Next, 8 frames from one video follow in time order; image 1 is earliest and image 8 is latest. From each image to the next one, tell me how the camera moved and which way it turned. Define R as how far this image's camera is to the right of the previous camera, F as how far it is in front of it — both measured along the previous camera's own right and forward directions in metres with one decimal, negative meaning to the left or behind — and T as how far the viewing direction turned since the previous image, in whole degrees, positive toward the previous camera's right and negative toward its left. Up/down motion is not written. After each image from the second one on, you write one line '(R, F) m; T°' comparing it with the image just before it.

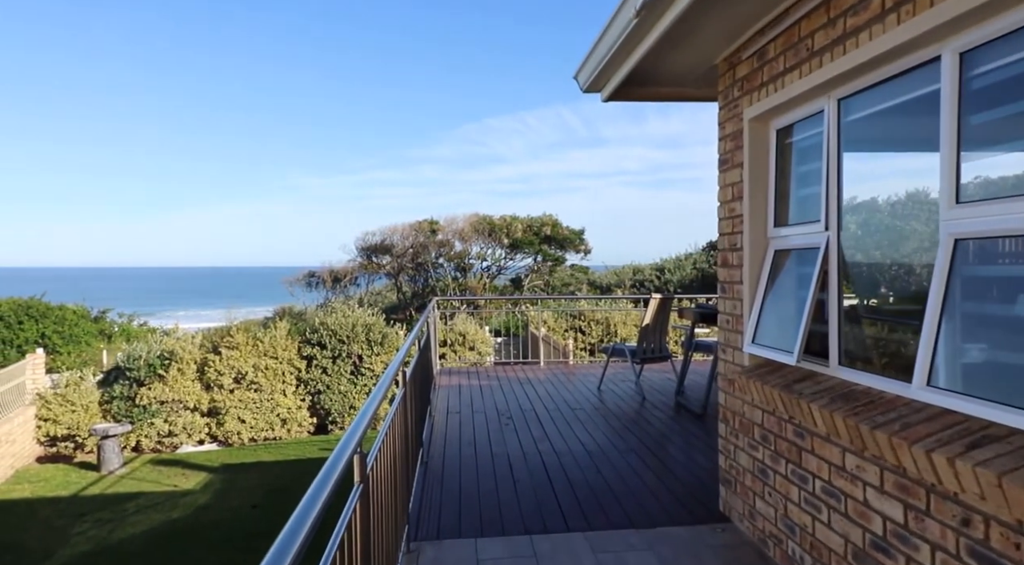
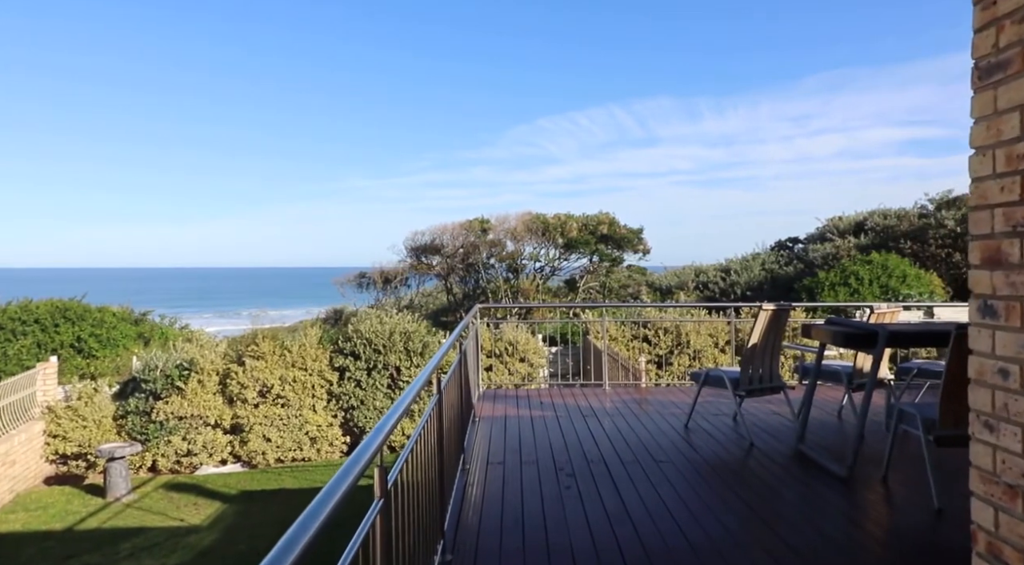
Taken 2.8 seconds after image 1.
(-0.1, +1.4) m; -4°
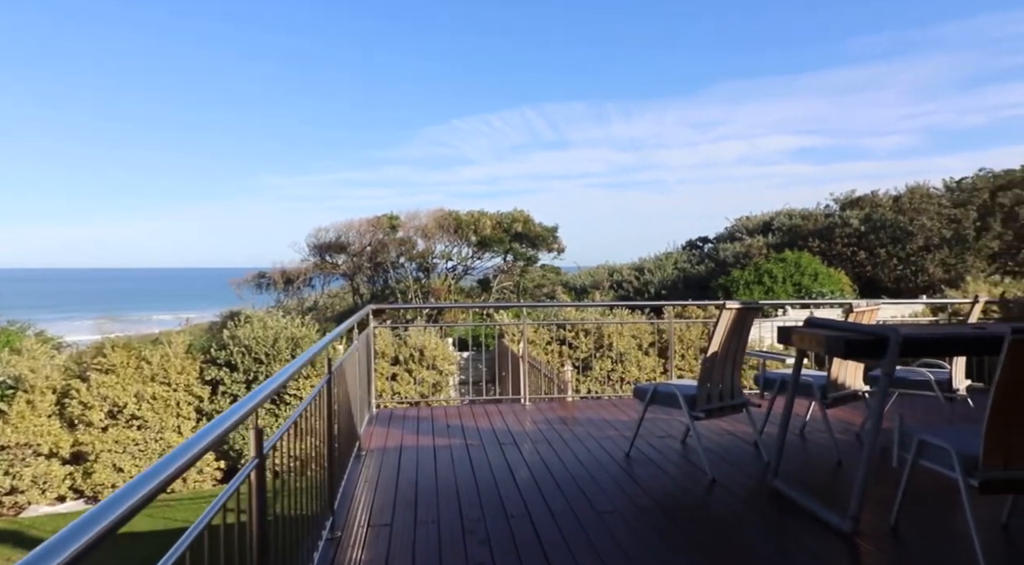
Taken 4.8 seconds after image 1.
(+0.1, +1.2) m; +7°
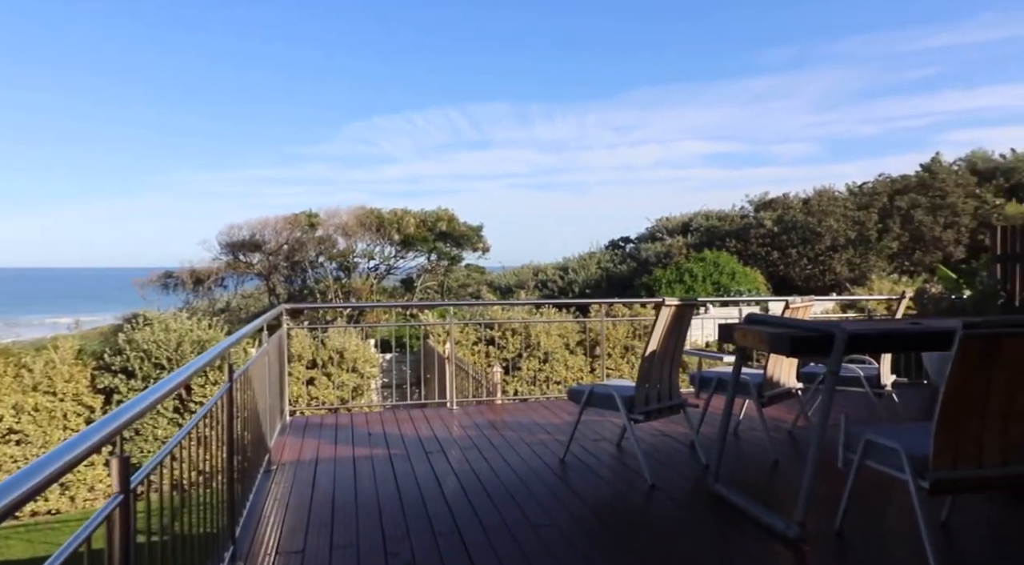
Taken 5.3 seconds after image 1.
(0.0, +0.3) m; +6°
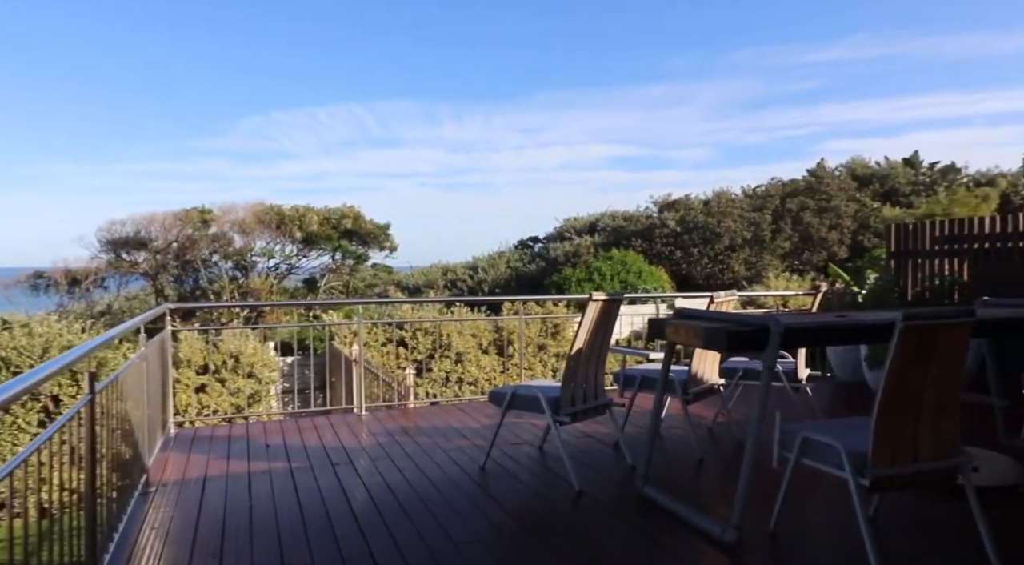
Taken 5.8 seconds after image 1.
(0.0, +0.3) m; +7°
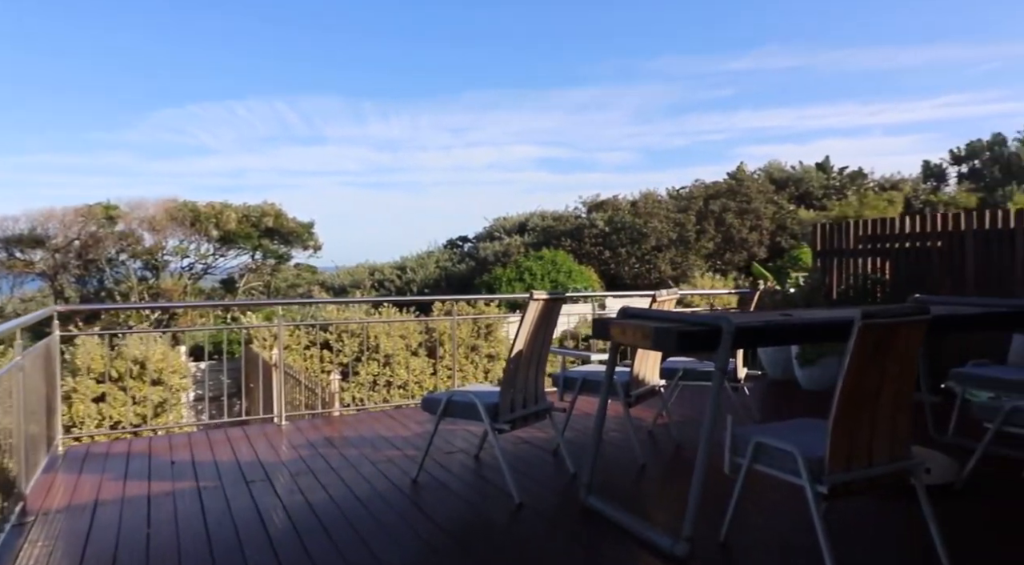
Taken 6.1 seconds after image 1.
(0.0, +0.2) m; +6°
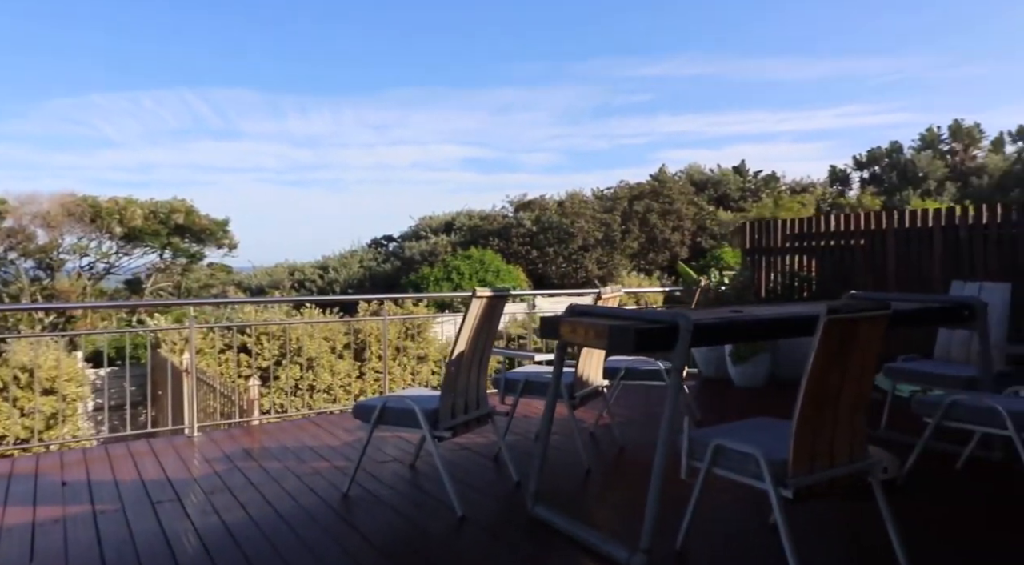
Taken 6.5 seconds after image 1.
(-0.1, +0.2) m; +6°
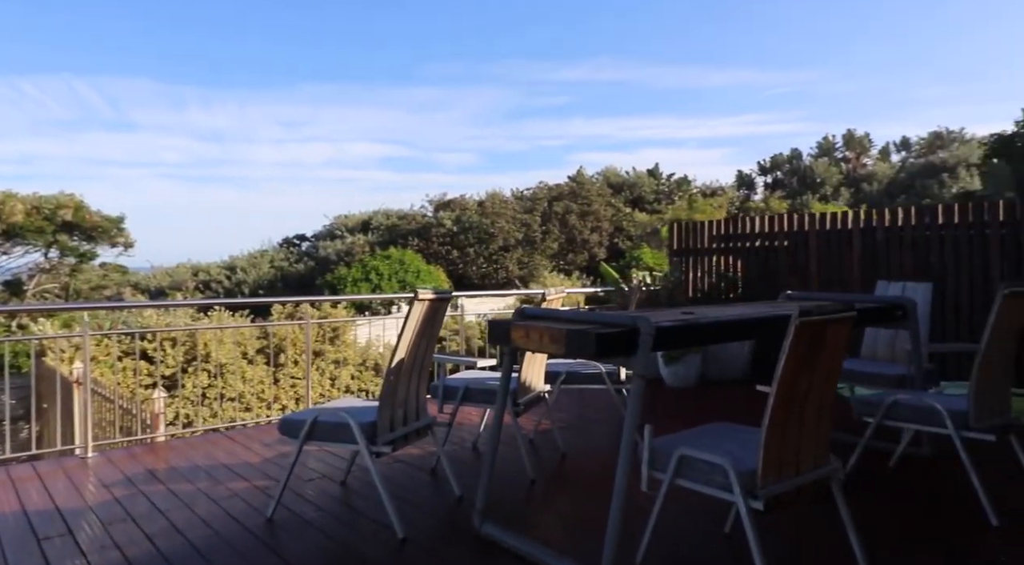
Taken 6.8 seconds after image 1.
(-0.1, +0.2) m; +6°
